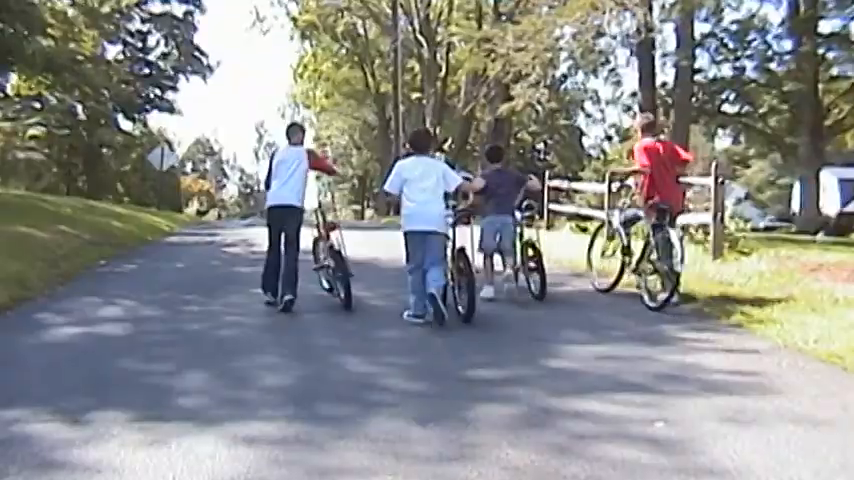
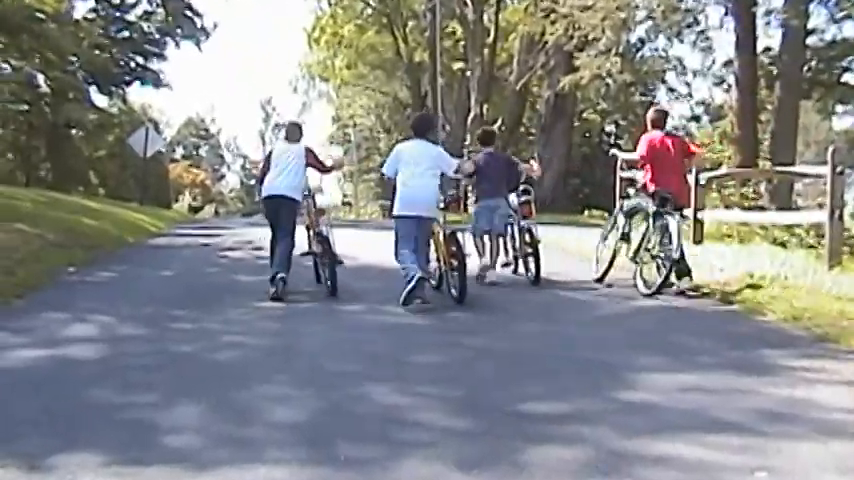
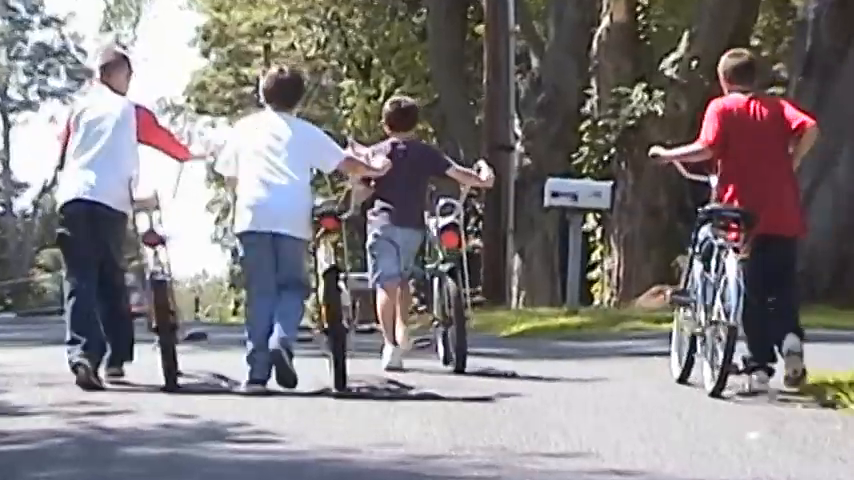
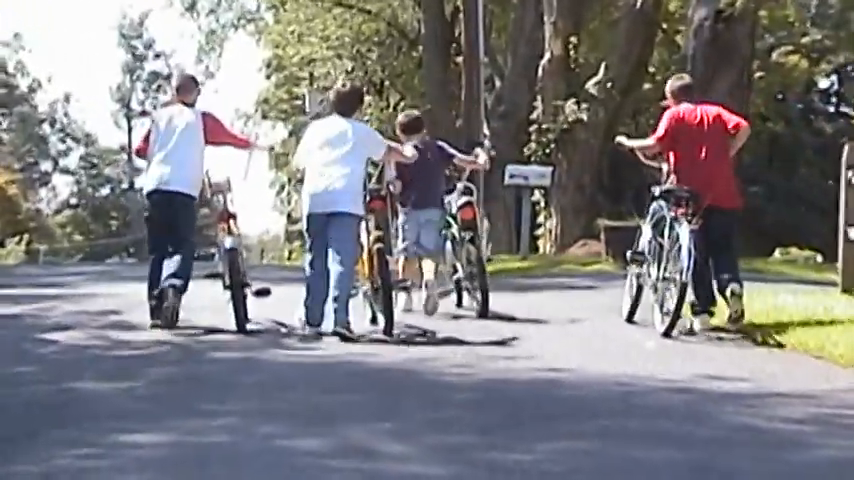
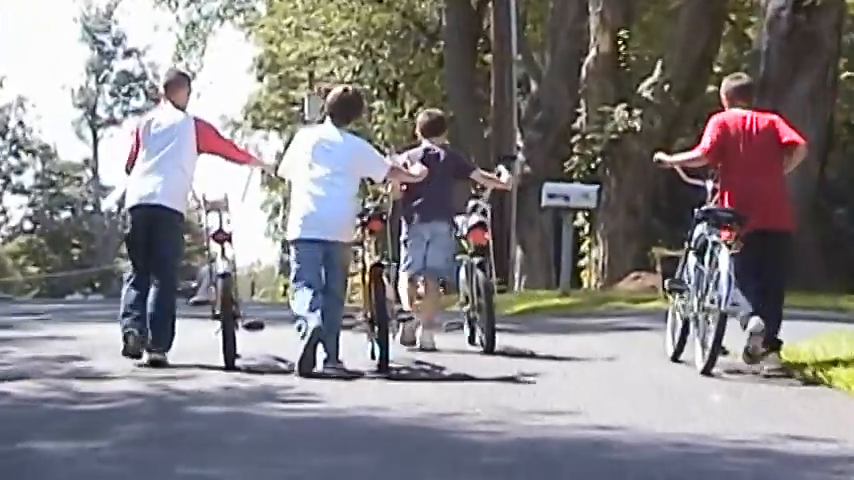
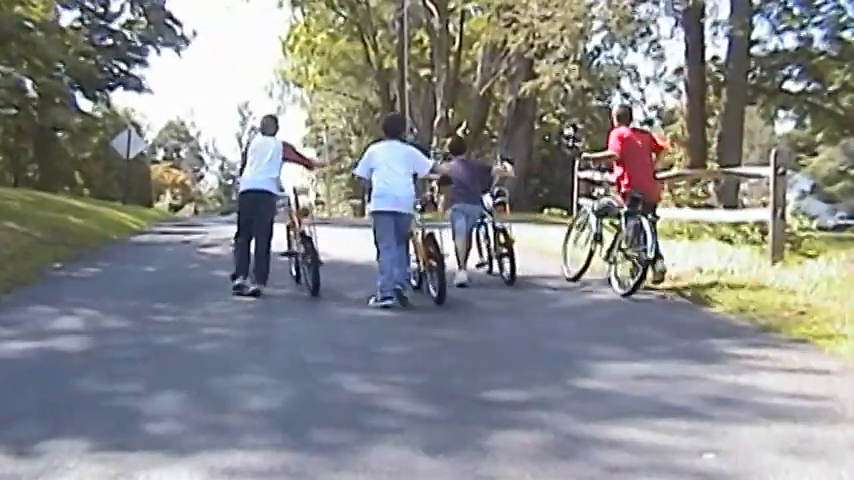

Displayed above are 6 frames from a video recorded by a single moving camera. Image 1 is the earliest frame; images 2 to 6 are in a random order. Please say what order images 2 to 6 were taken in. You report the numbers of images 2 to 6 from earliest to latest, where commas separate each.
6, 2, 4, 5, 3
